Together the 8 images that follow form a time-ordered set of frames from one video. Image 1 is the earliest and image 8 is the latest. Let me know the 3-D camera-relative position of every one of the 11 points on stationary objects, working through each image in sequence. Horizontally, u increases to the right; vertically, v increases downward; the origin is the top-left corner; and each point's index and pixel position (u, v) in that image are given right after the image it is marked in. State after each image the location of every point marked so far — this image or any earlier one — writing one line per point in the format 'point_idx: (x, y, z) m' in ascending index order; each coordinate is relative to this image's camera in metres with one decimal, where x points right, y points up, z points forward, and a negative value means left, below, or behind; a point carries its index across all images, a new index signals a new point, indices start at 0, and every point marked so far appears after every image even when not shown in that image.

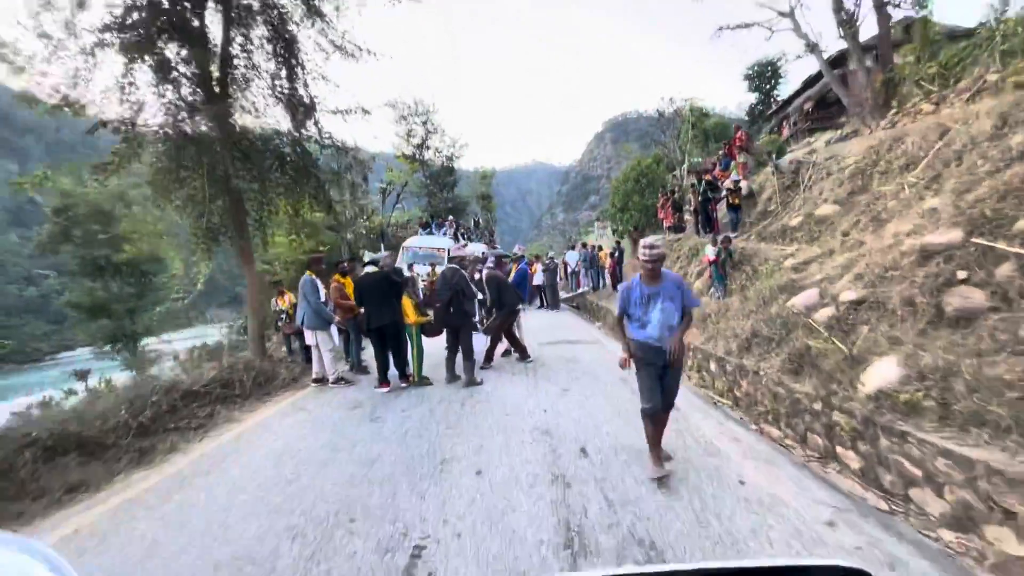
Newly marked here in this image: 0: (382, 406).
0: (-1.6, -1.5, +5.9) m
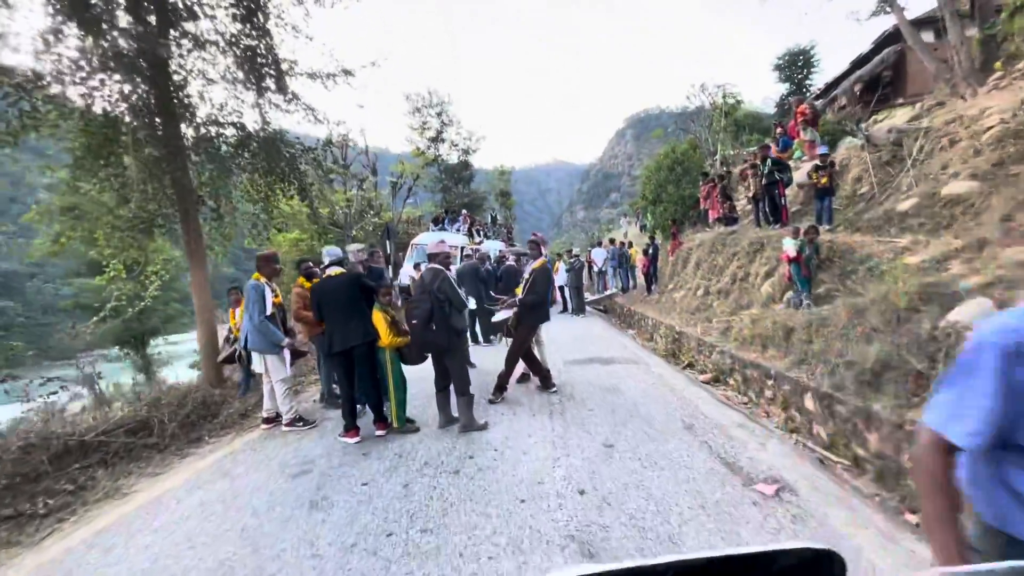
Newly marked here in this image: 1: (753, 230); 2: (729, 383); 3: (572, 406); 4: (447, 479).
0: (-1.5, -1.6, +4.0) m
1: (+5.1, +1.2, +9.9) m
2: (+3.1, -1.4, +7.0) m
3: (+0.7, -1.4, +5.6) m
4: (-0.5, -1.5, +3.8) m
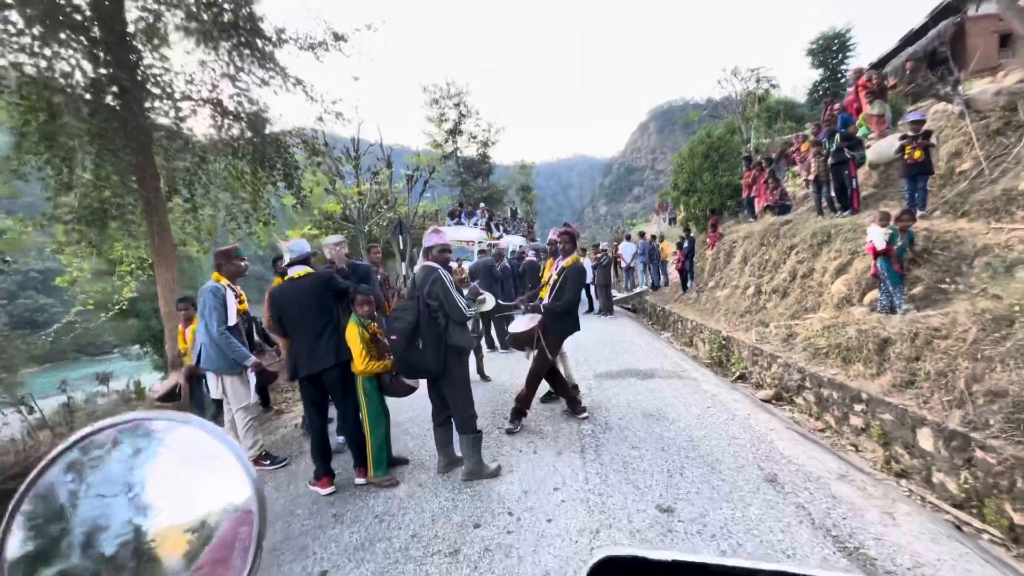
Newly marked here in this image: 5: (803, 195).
0: (-1.3, -1.6, +2.9) m
1: (+5.4, +1.2, +8.5) m
2: (+3.4, -1.4, +5.7) m
3: (+0.9, -1.5, +4.4) m
4: (-0.4, -1.6, +2.7) m
5: (+6.5, +2.1, +10.6) m
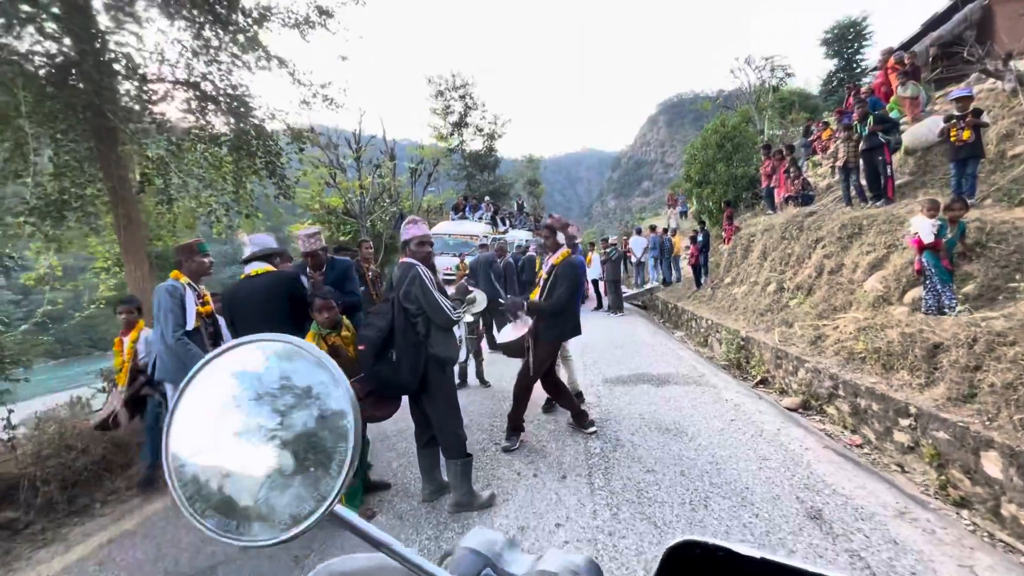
0: (-1.4, -1.6, +2.4) m
1: (+5.5, +1.3, +7.9) m
2: (+3.4, -1.3, +5.1) m
3: (+0.9, -1.4, +3.9) m
4: (-0.5, -1.6, +2.2) m
5: (+6.6, +2.2, +9.9) m
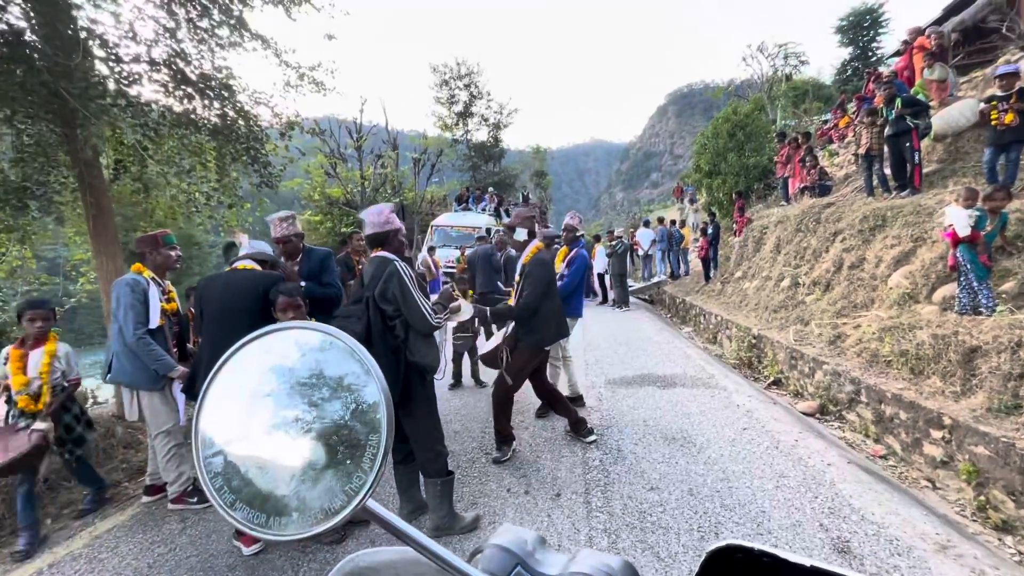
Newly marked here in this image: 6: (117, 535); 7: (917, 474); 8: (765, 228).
0: (-1.5, -1.6, +2.1) m
1: (+5.5, +1.3, +7.4) m
2: (+3.3, -1.3, +4.7) m
3: (+0.8, -1.4, +3.5) m
4: (-0.6, -1.6, +1.8) m
5: (+6.6, +2.3, +9.4) m
6: (-2.6, -1.6, +3.2) m
7: (+3.2, -1.5, +3.8) m
8: (+5.3, +1.3, +9.8) m
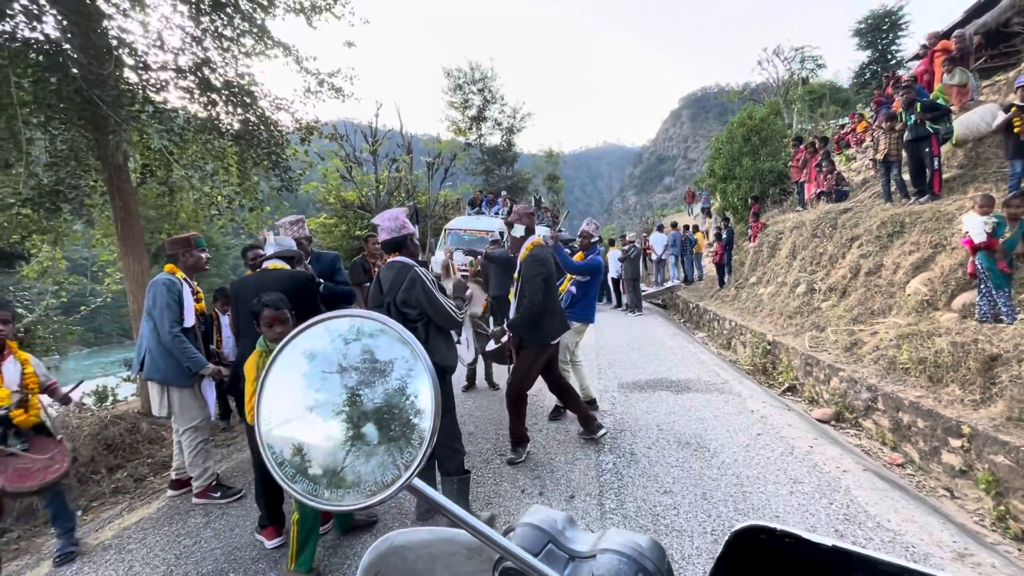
0: (-1.4, -1.6, +2.1) m
1: (+5.7, +1.2, +7.3) m
2: (+3.5, -1.4, +4.6) m
3: (+0.9, -1.5, +3.6) m
4: (-0.5, -1.6, +1.9) m
5: (+6.9, +2.1, +9.3) m
6: (-2.5, -1.7, +3.3) m
7: (+3.4, -1.6, +3.8) m
8: (+5.5, +1.1, +9.8) m
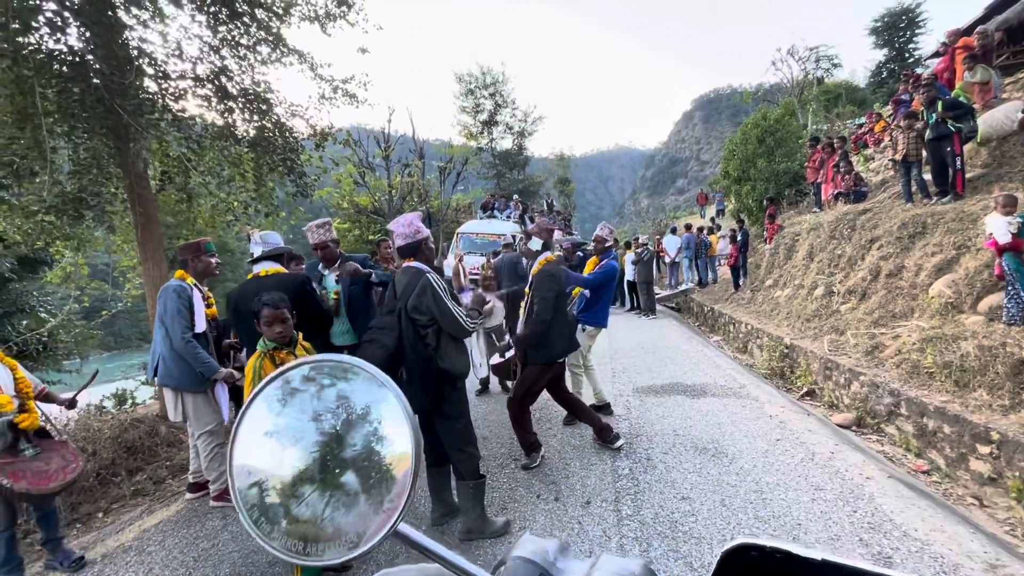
0: (-1.3, -1.6, +2.2) m
1: (+5.9, +1.2, +7.2) m
2: (+3.6, -1.4, +4.5) m
3: (+1.0, -1.5, +3.5) m
4: (-0.4, -1.6, +1.9) m
5: (+7.1, +2.1, +9.1) m
6: (-2.4, -1.7, +3.3) m
7: (+3.5, -1.6, +3.6) m
8: (+5.8, +1.1, +9.6) m
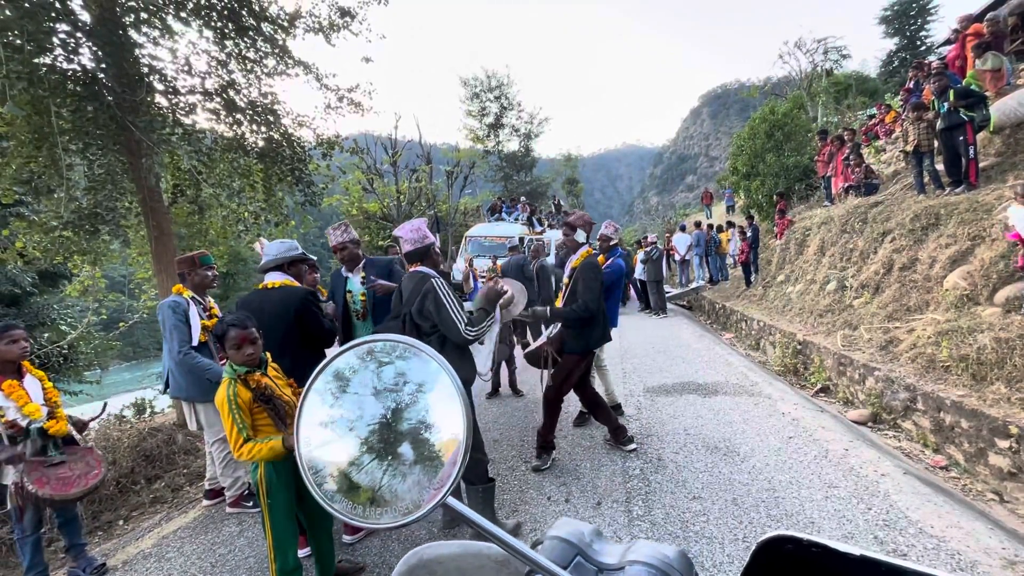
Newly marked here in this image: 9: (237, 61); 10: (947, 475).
0: (-1.3, -1.7, +2.2) m
1: (+6.0, +1.3, +7.0) m
2: (+3.7, -1.3, +4.4) m
3: (+1.1, -1.5, +3.5) m
4: (-0.4, -1.6, +1.9) m
5: (+7.2, +2.2, +9.0) m
6: (-2.4, -1.8, +3.4) m
7: (+3.6, -1.5, +3.6) m
8: (+5.9, +1.2, +9.5) m
9: (-3.3, +2.7, +5.7) m
10: (+3.5, -1.5, +3.8) m
